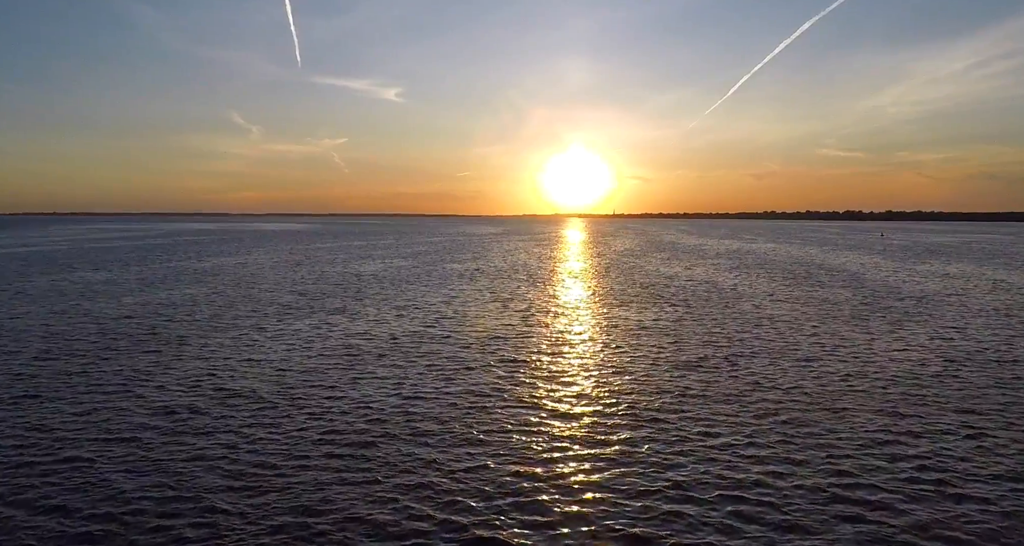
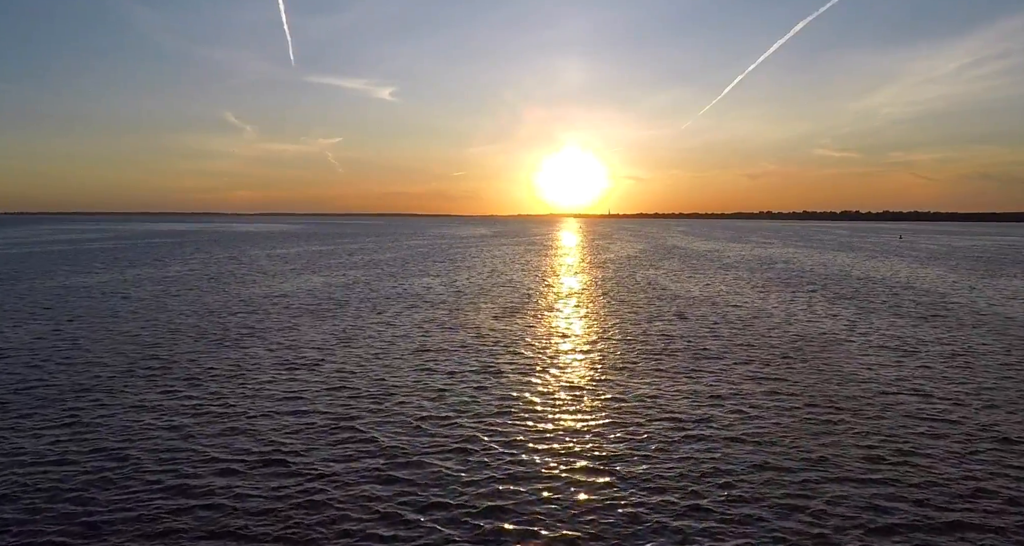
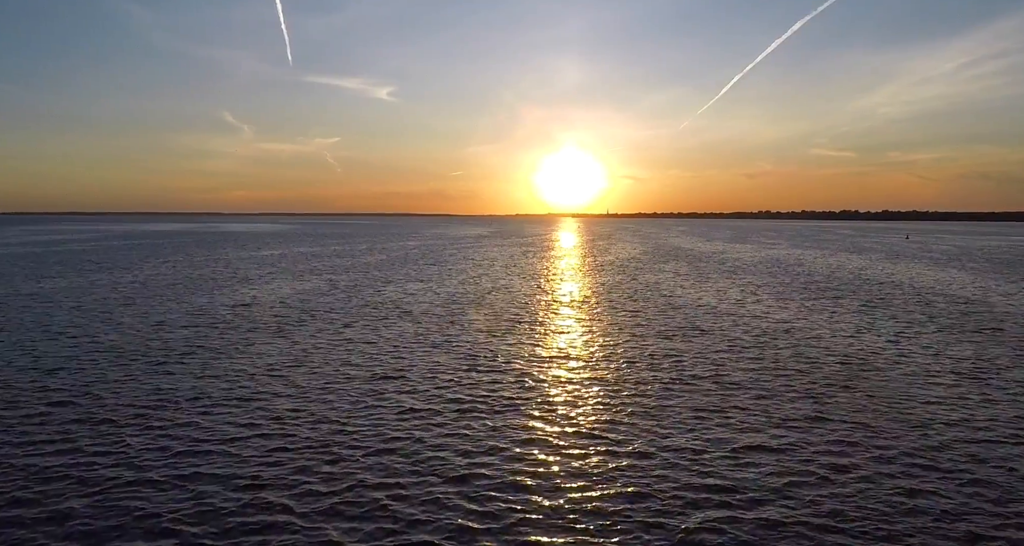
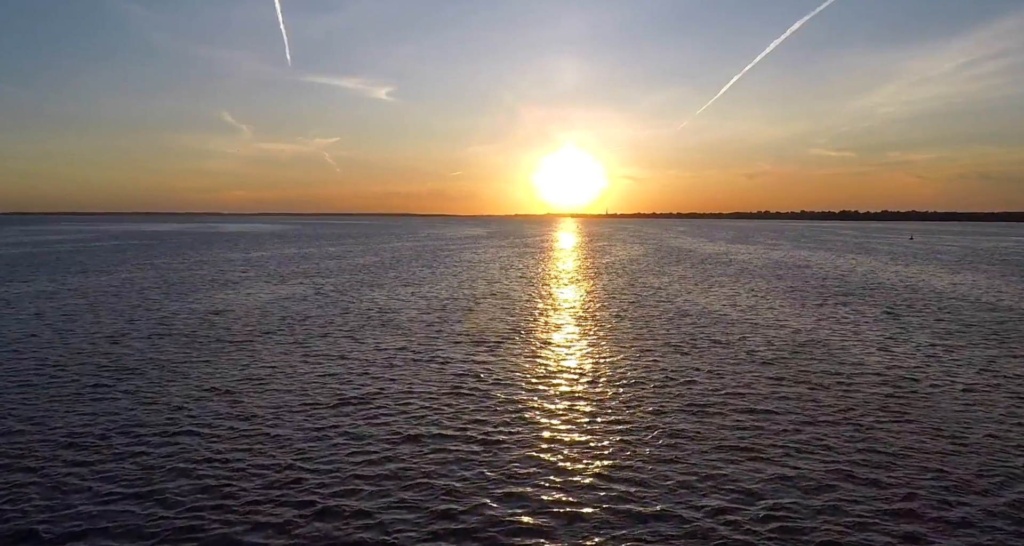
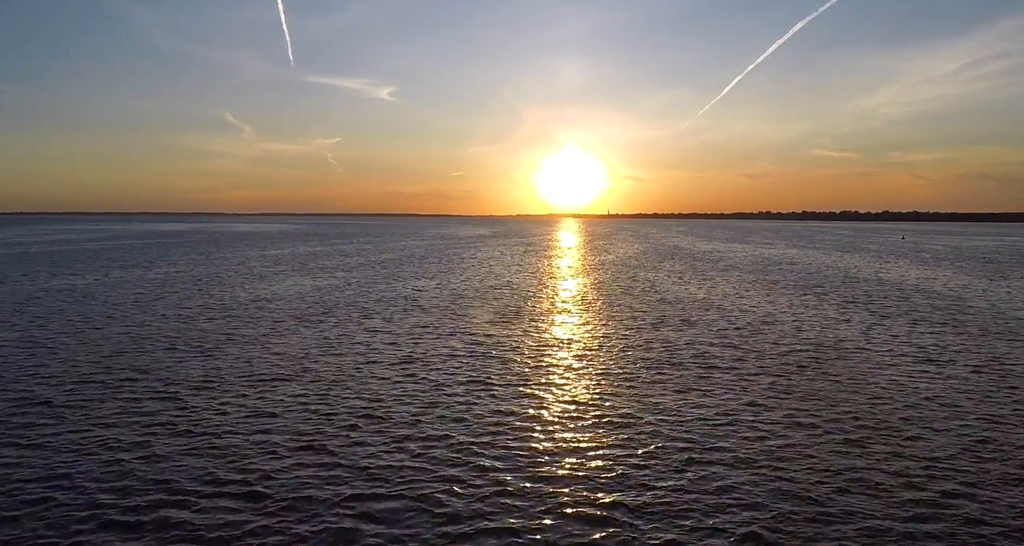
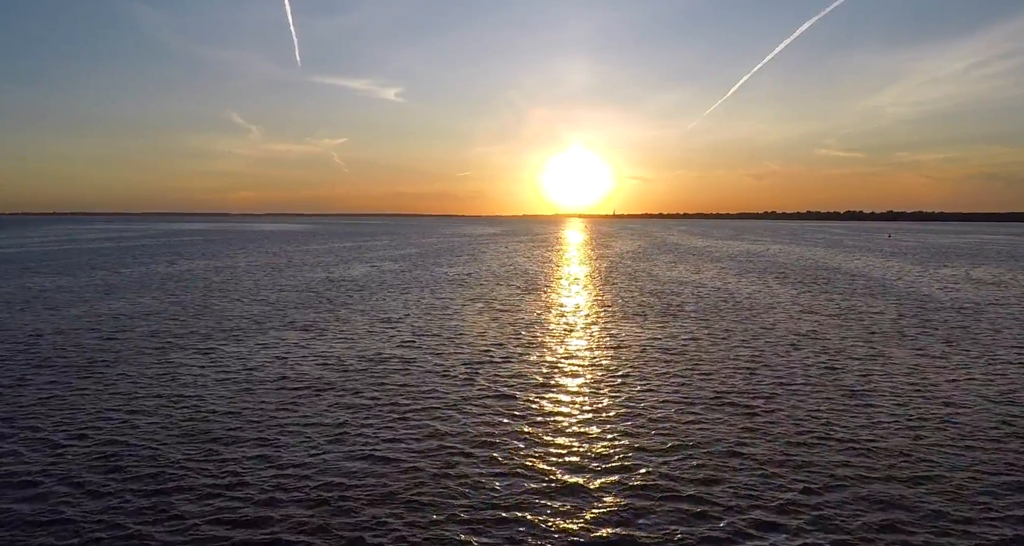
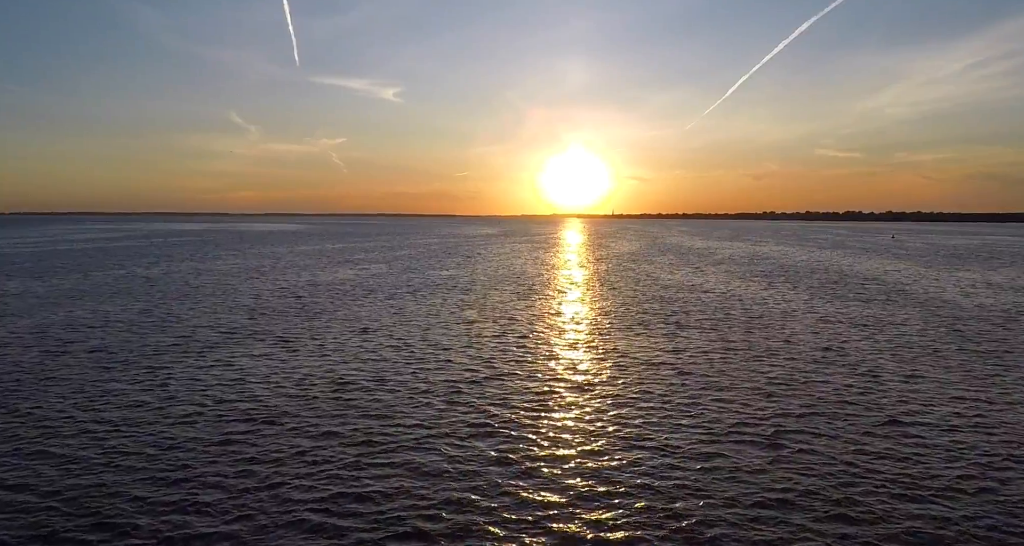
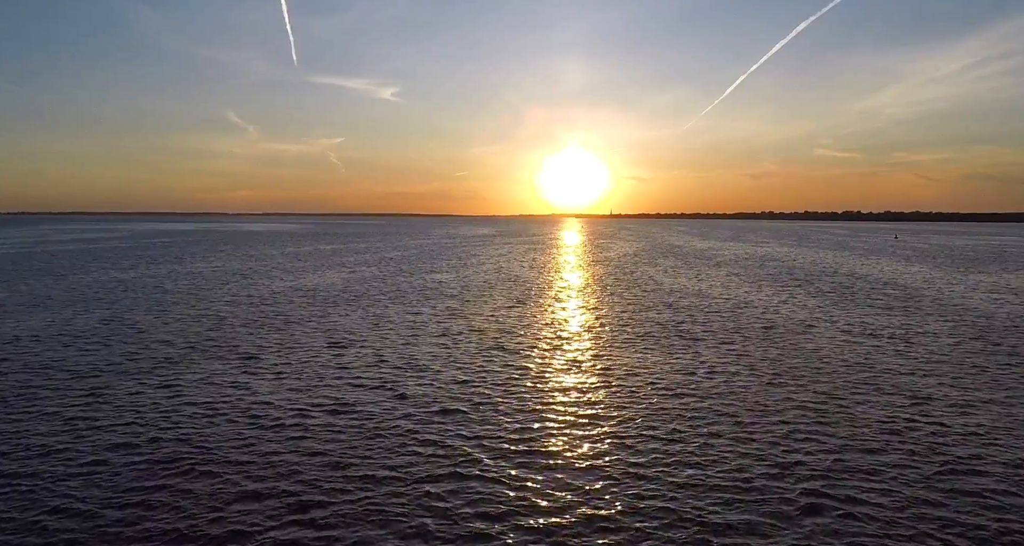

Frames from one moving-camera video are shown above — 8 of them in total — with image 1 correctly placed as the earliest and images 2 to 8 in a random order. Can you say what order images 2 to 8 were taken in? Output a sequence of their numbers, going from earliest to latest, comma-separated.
6, 7, 8, 2, 5, 3, 4
